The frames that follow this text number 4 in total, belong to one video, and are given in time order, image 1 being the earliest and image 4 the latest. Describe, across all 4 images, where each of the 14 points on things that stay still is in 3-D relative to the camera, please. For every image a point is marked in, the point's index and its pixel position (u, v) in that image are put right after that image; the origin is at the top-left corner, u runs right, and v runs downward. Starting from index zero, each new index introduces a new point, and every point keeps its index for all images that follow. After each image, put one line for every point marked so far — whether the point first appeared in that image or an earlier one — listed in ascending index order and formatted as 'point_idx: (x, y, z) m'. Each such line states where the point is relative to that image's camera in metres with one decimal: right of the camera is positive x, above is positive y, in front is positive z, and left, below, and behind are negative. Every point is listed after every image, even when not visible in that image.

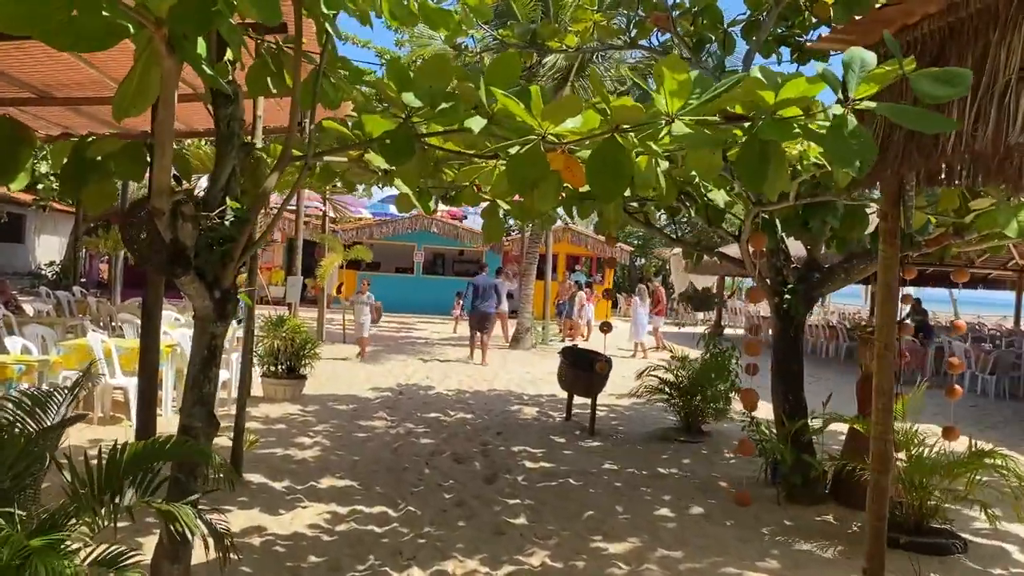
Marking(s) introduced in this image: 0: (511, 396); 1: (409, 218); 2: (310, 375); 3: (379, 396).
0: (0.0, -1.0, +8.7) m
1: (-2.3, +1.6, +19.8) m
2: (-2.1, -0.9, +9.1) m
3: (-1.2, -1.0, +8.3) m
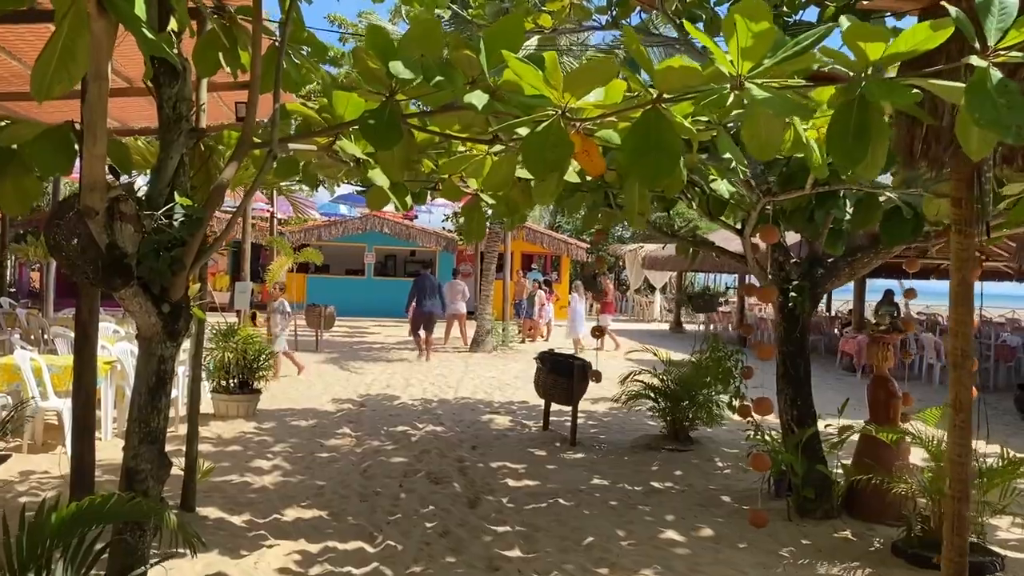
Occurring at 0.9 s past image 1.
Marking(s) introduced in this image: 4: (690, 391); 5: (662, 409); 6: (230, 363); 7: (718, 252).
0: (-0.3, -1.1, +8.2) m
1: (-3.2, +1.5, +19.1) m
2: (-2.4, -0.9, +8.5) m
3: (-1.5, -1.1, +7.7) m
4: (+1.2, -0.7, +6.3) m
5: (+1.0, -0.9, +6.4) m
6: (-2.2, -0.6, +7.1) m
7: (+1.1, +0.2, +4.9) m
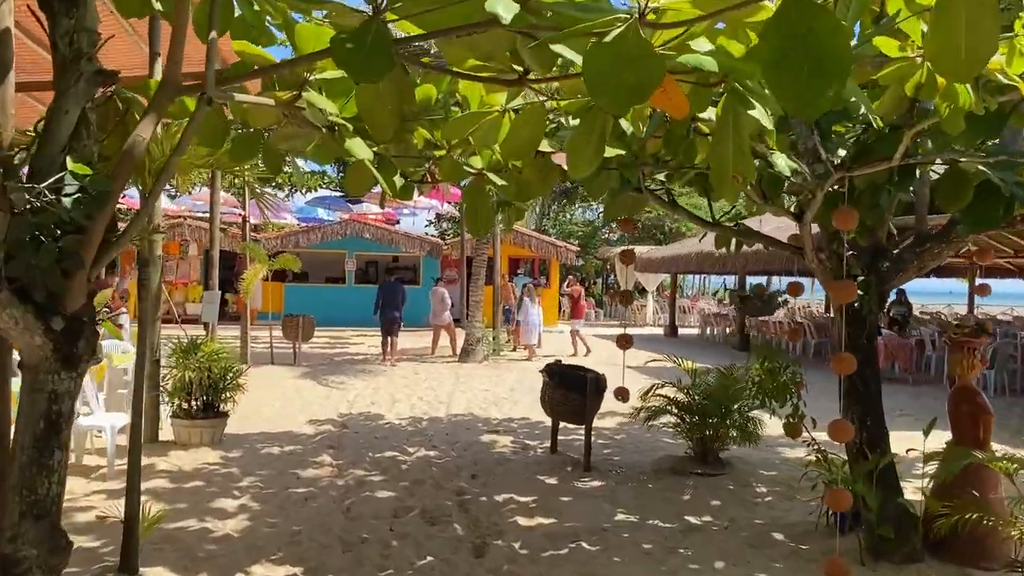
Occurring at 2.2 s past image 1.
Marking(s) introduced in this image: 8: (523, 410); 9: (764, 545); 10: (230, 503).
0: (-0.3, -1.1, +7.3) m
1: (-3.5, +1.3, +18.3) m
2: (-2.4, -1.0, +7.6) m
3: (-1.5, -1.1, +6.9) m
4: (+1.3, -0.7, +5.5) m
5: (+1.1, -0.9, +5.6) m
6: (-2.2, -0.7, +6.2) m
7: (+1.2, +0.2, +4.1) m
8: (+0.1, -1.1, +8.1) m
9: (+1.2, -1.2, +4.2) m
10: (-1.5, -1.2, +4.9) m
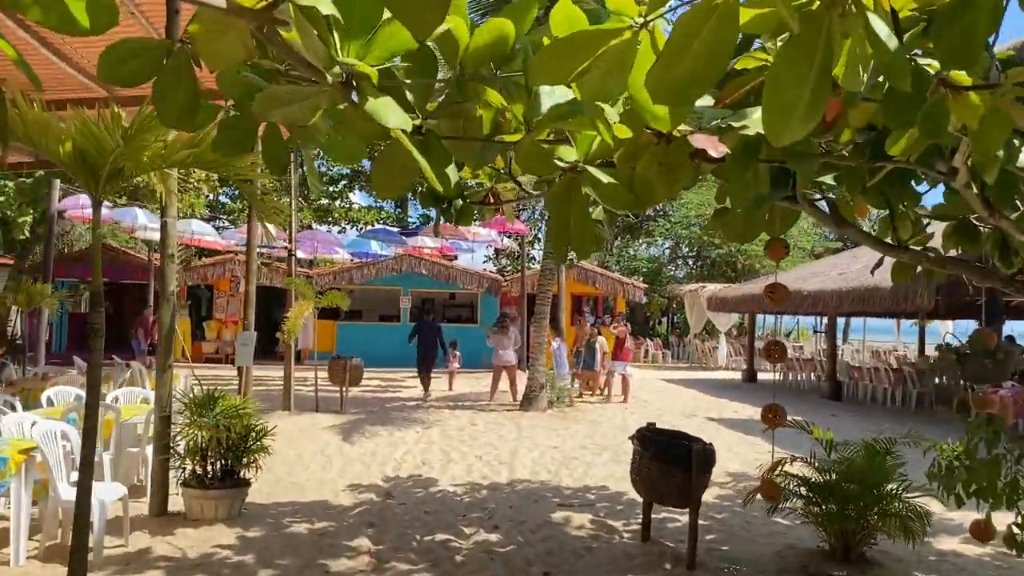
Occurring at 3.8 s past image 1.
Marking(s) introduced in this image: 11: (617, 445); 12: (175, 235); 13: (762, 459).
0: (+0.2, -1.4, +6.2) m
1: (-2.3, +0.6, +17.3) m
2: (-1.8, -1.3, +6.6) m
3: (-1.0, -1.4, +5.8) m
4: (+1.7, -1.0, +4.3) m
5: (+1.5, -1.1, +4.4) m
6: (-1.8, -0.9, +5.2) m
7: (+1.5, 0.0, +2.9) m
8: (+0.7, -1.4, +6.9) m
9: (+1.5, -1.4, +2.9) m
10: (-1.2, -1.3, +3.8) m
11: (+1.0, -1.5, +8.3) m
12: (-2.0, +0.3, +5.3) m
13: (+2.2, -1.5, +7.9) m
